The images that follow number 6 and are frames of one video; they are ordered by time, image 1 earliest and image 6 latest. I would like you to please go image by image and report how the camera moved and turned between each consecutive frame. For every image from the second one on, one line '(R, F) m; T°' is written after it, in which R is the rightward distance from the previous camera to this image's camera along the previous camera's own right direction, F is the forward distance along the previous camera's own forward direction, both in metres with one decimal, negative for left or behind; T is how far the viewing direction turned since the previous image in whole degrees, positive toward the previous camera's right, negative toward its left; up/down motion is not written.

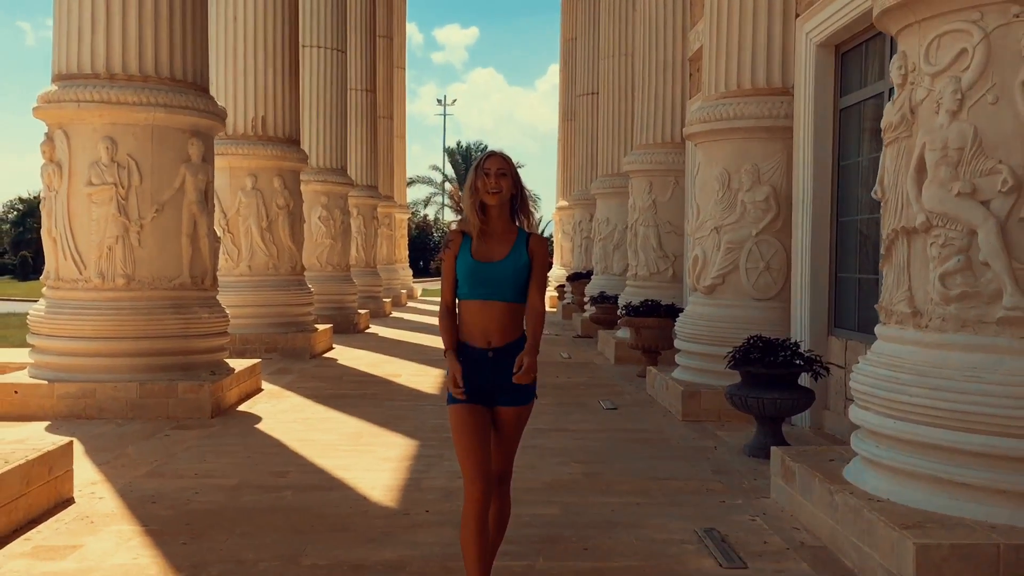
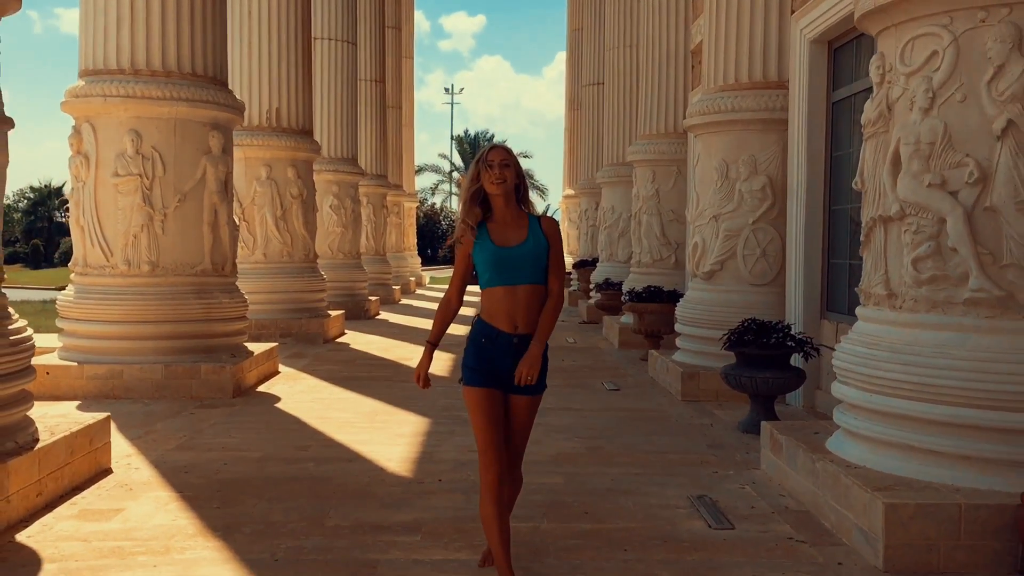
(0.0, -0.4) m; 0°
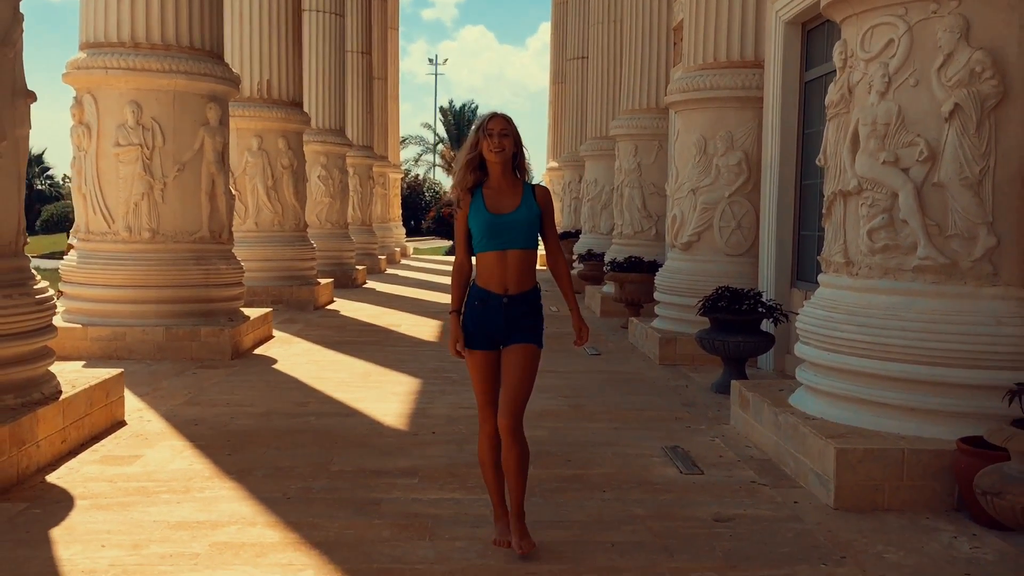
(0.0, -0.4) m; +1°
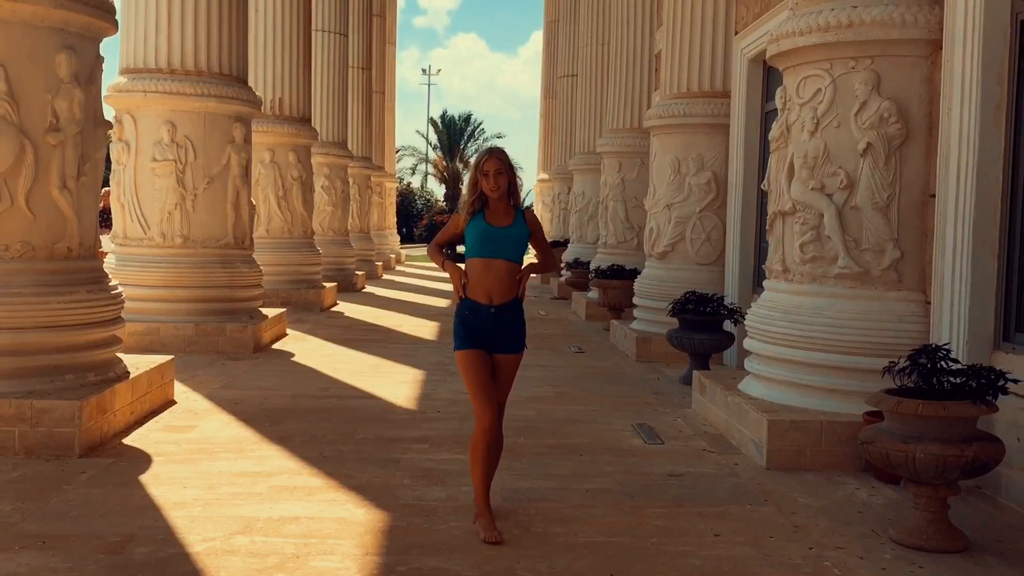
(0.0, -1.1) m; +1°
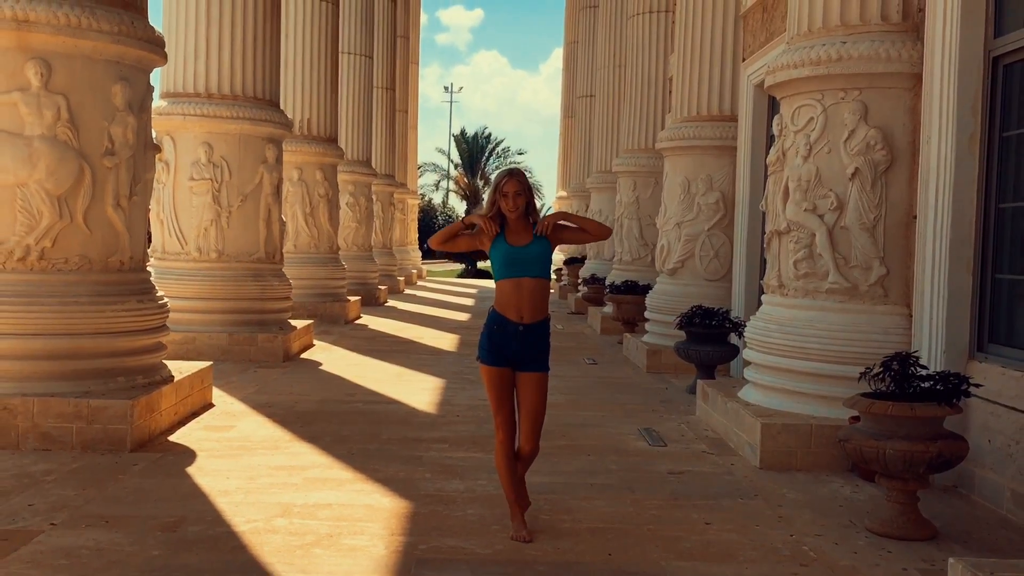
(0.0, -0.5) m; -1°
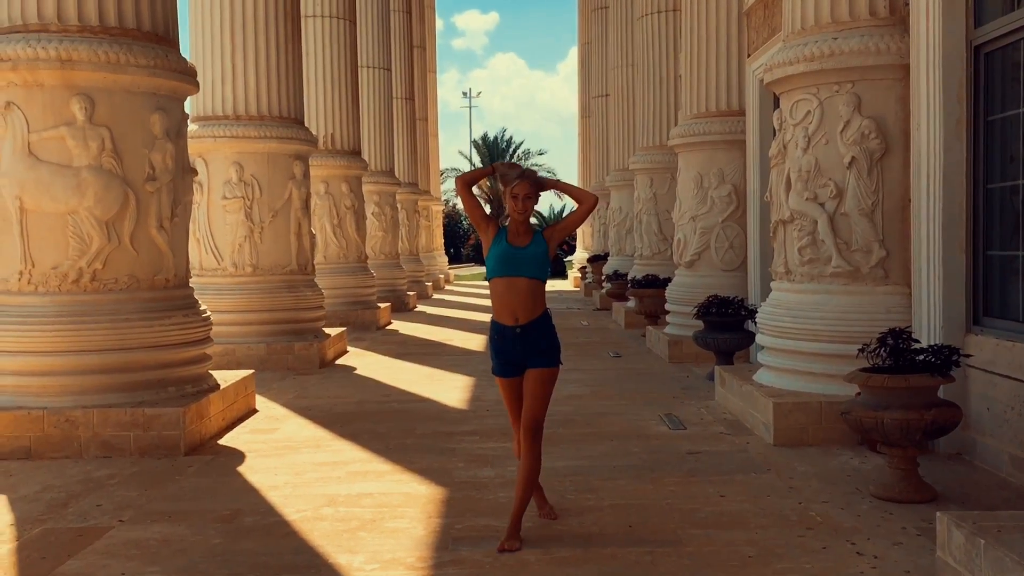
(+0.1, -0.4) m; -2°
